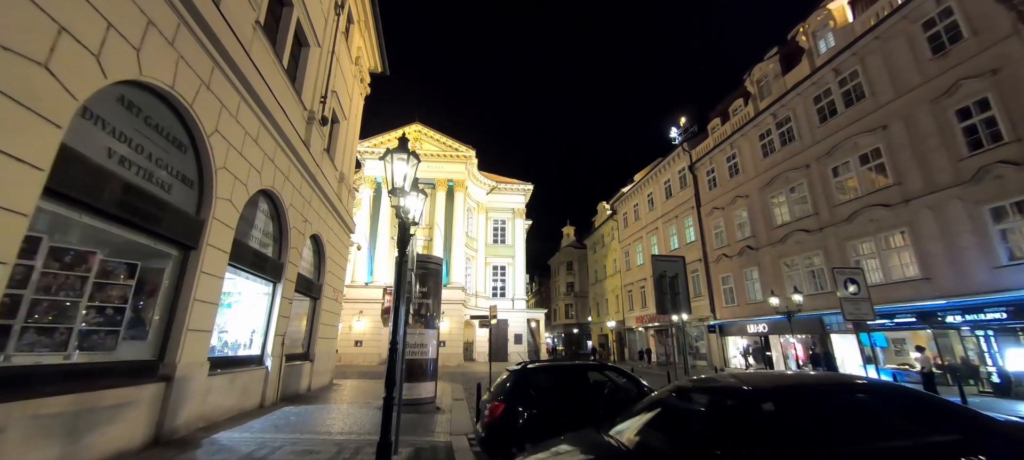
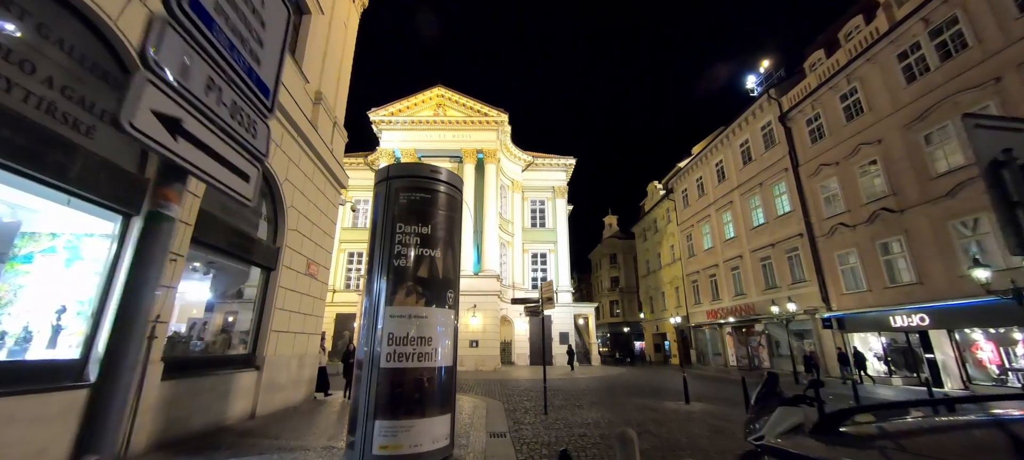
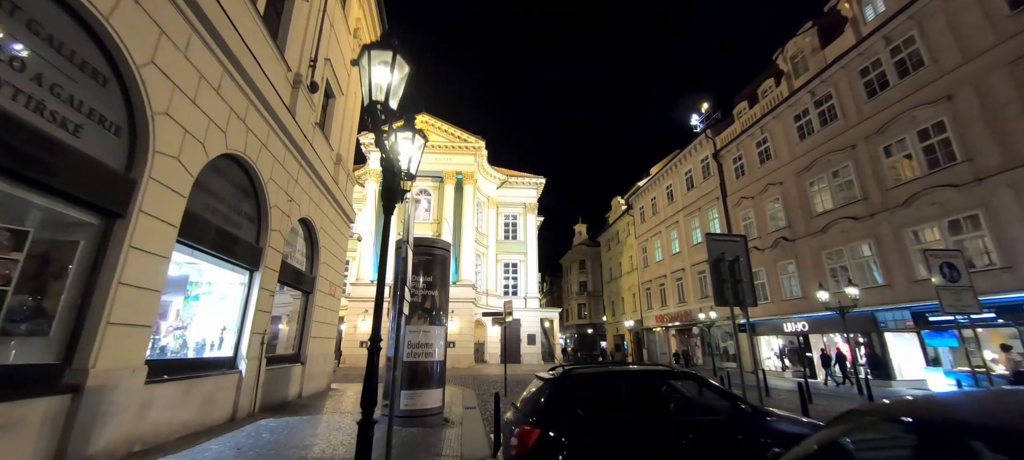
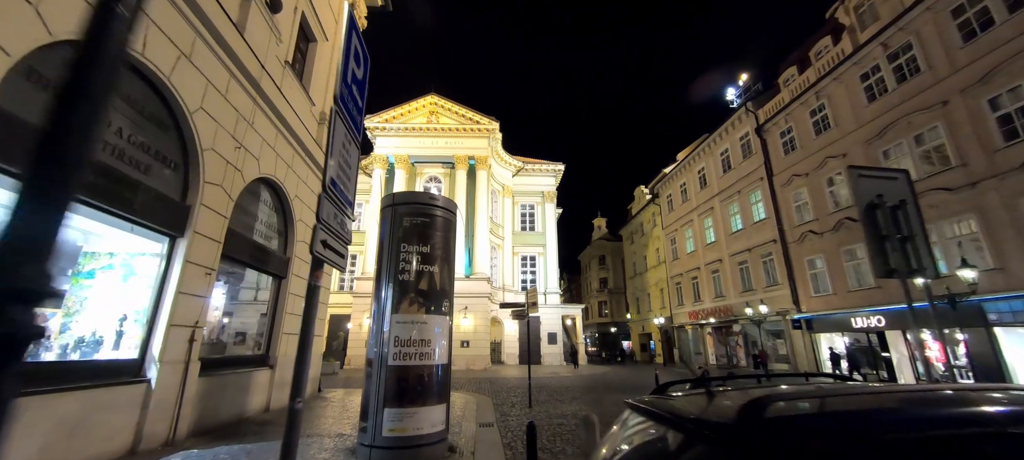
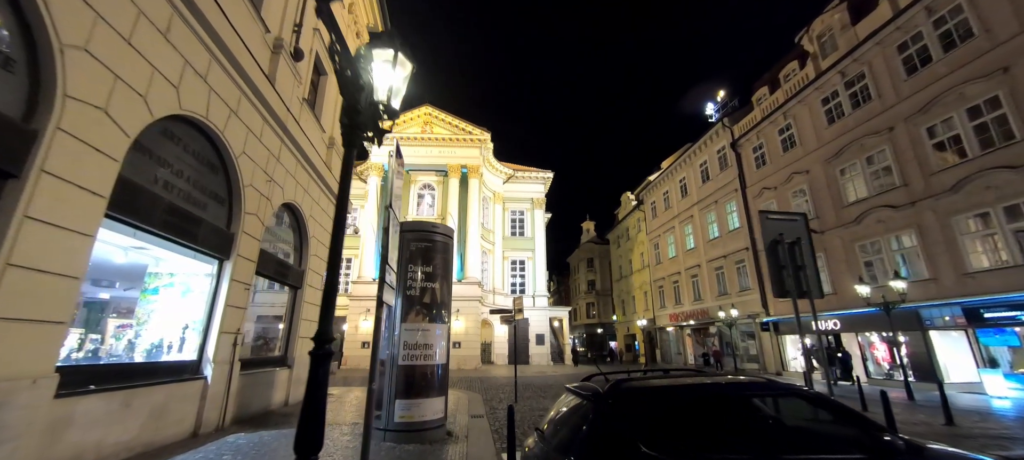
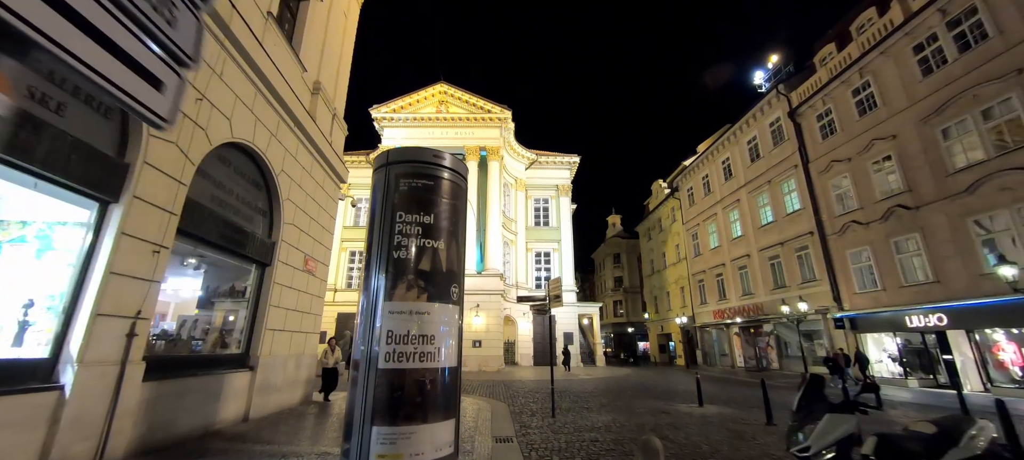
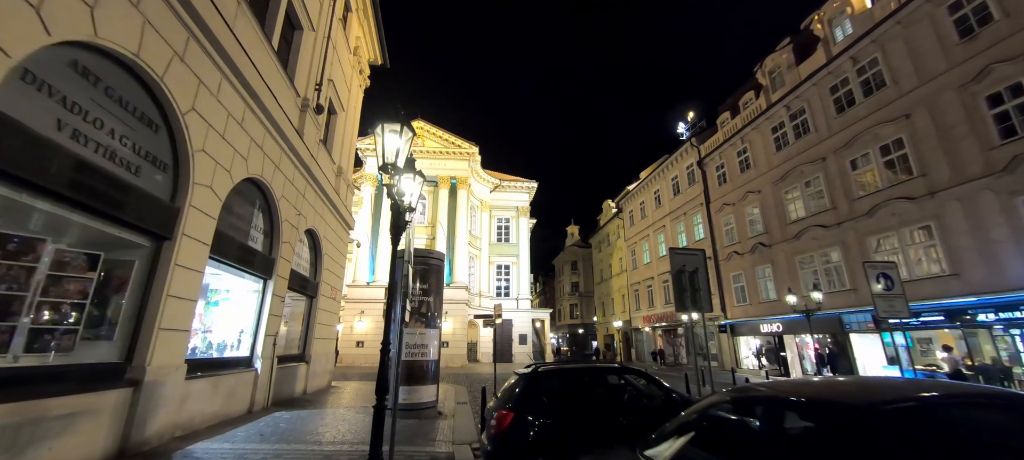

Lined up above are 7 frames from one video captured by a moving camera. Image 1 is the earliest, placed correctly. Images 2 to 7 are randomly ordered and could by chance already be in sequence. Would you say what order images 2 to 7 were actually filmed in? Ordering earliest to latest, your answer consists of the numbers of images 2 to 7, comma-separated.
7, 3, 5, 4, 2, 6
